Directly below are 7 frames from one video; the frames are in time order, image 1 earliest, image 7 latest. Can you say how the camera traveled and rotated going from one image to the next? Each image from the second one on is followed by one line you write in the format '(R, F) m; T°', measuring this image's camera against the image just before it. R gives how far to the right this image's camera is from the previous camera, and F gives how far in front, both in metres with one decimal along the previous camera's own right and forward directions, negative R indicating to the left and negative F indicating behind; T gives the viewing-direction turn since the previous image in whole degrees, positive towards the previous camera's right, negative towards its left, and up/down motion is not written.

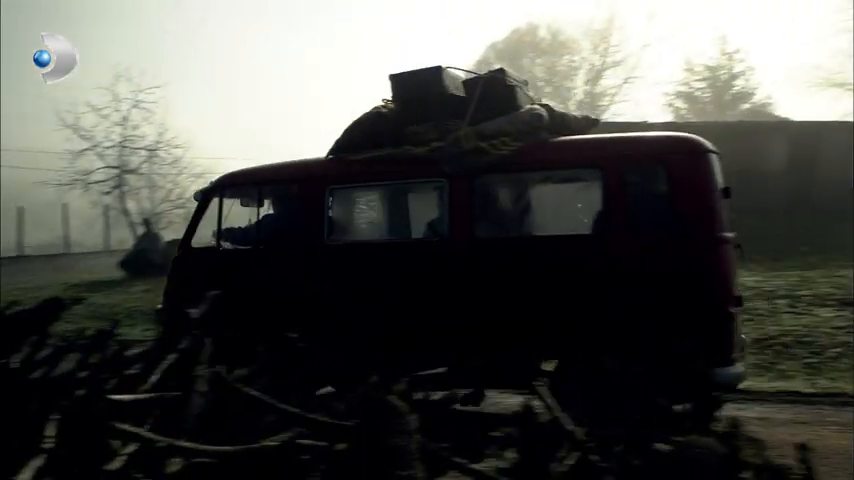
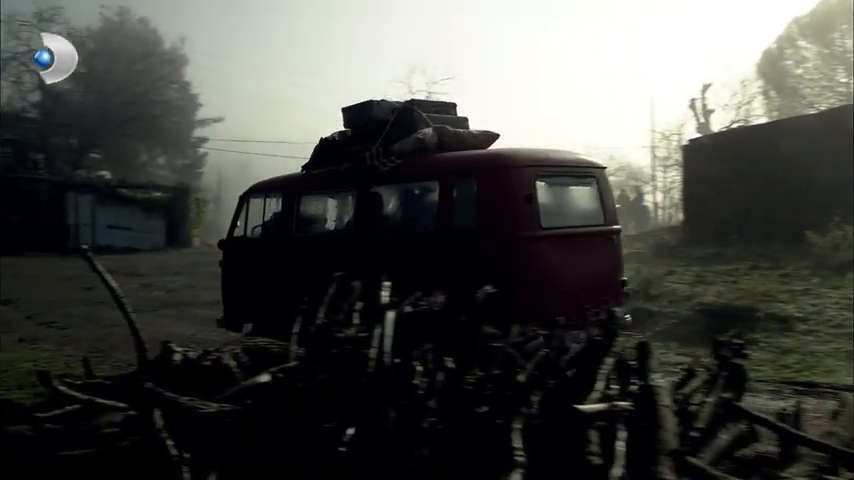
(0.0, +0.3) m; -19°
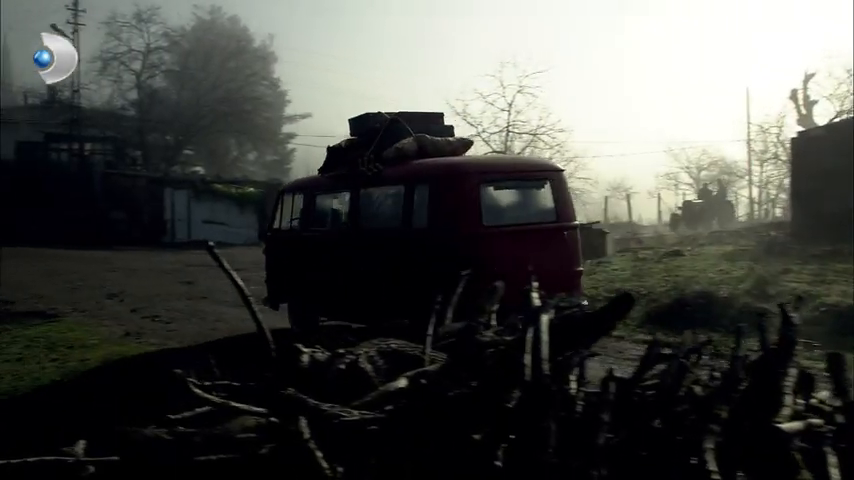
(-0.3, +0.3) m; -6°
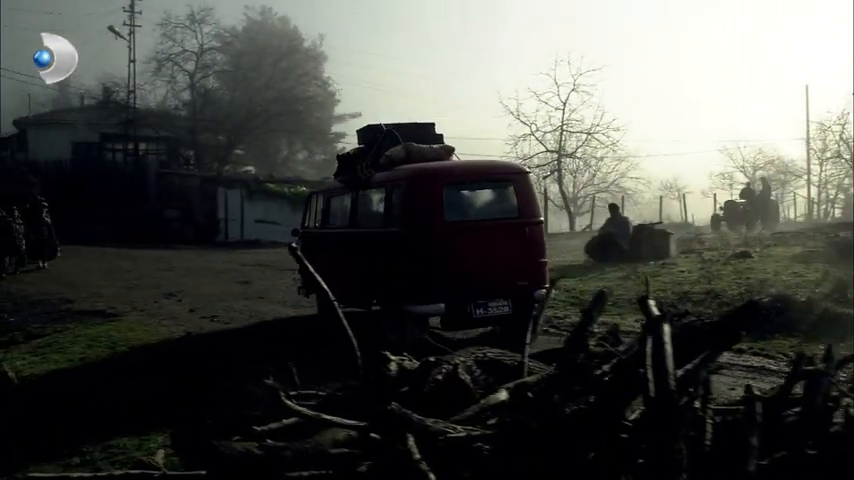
(-0.2, +0.2) m; -3°
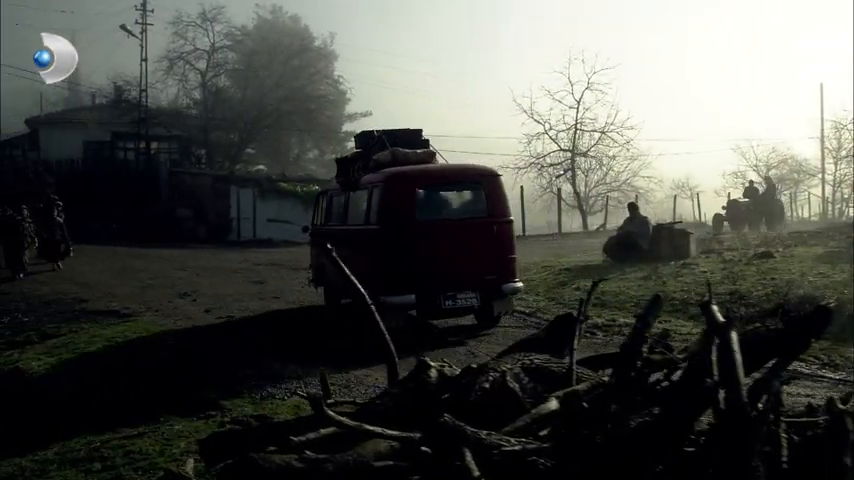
(-0.1, +0.2) m; -1°
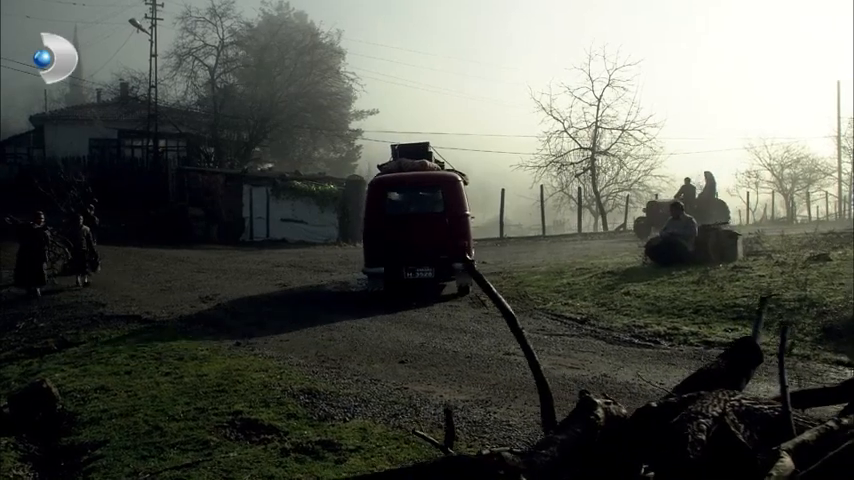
(-0.6, +0.7) m; 0°
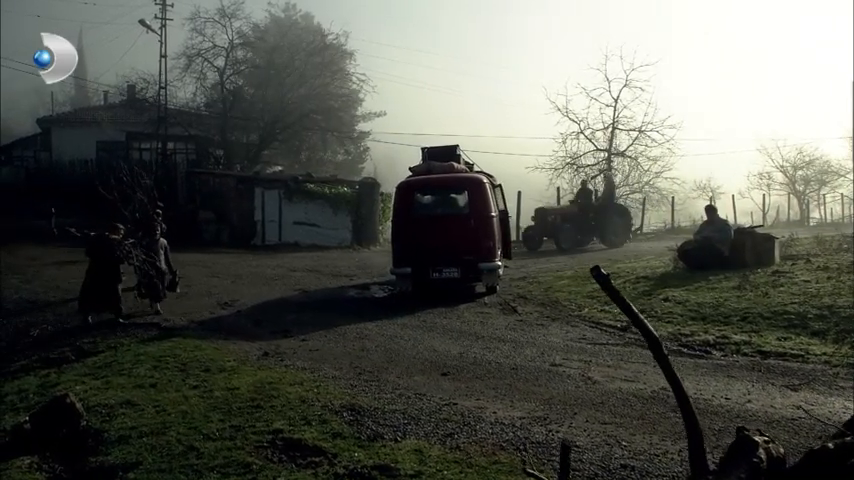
(-0.4, +0.4) m; 0°
